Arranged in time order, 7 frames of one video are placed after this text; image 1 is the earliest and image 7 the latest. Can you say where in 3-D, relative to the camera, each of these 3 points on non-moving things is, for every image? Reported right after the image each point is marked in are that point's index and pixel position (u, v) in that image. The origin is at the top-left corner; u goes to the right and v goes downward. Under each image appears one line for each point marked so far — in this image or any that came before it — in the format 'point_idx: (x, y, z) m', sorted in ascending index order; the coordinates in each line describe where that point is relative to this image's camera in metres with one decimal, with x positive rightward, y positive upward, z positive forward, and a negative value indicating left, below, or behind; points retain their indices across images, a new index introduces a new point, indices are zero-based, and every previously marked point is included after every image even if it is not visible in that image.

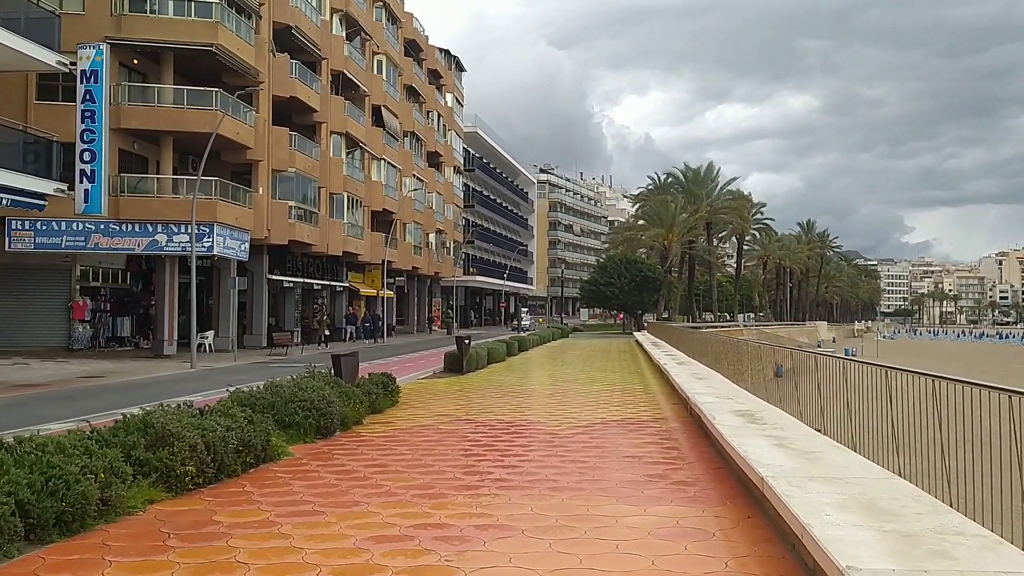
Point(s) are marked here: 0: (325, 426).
0: (-2.5, -1.8, +11.5) m
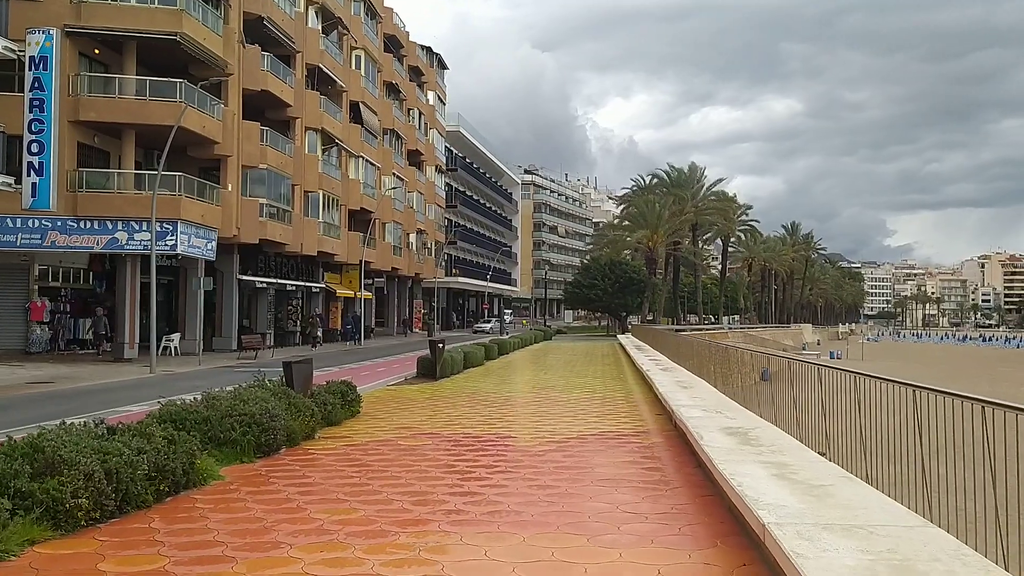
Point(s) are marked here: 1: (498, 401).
0: (-2.9, -1.9, +10.3) m
1: (-0.3, -2.4, +18.1) m
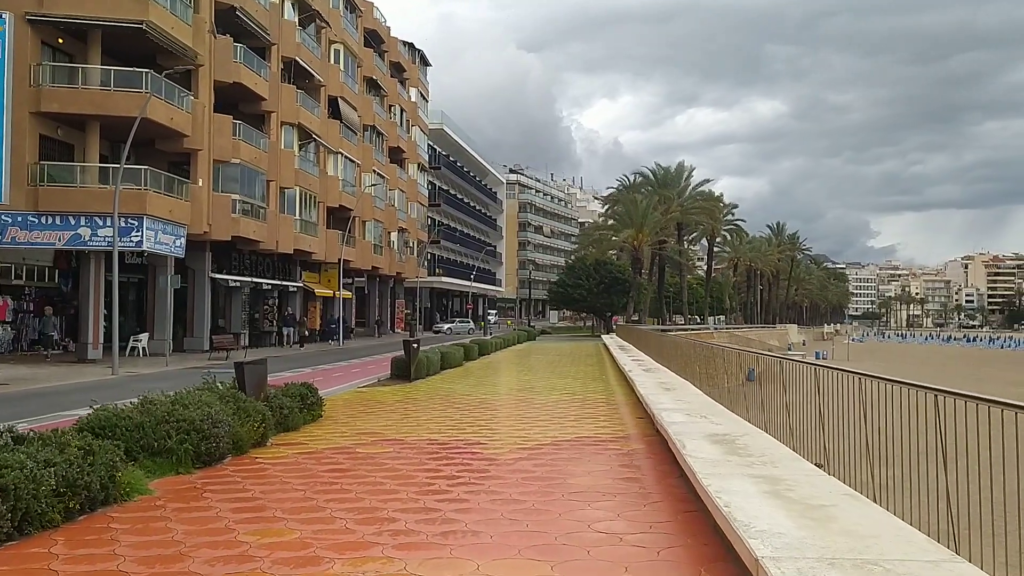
0: (-3.3, -1.8, +9.3) m
1: (-0.8, -2.3, +17.2) m
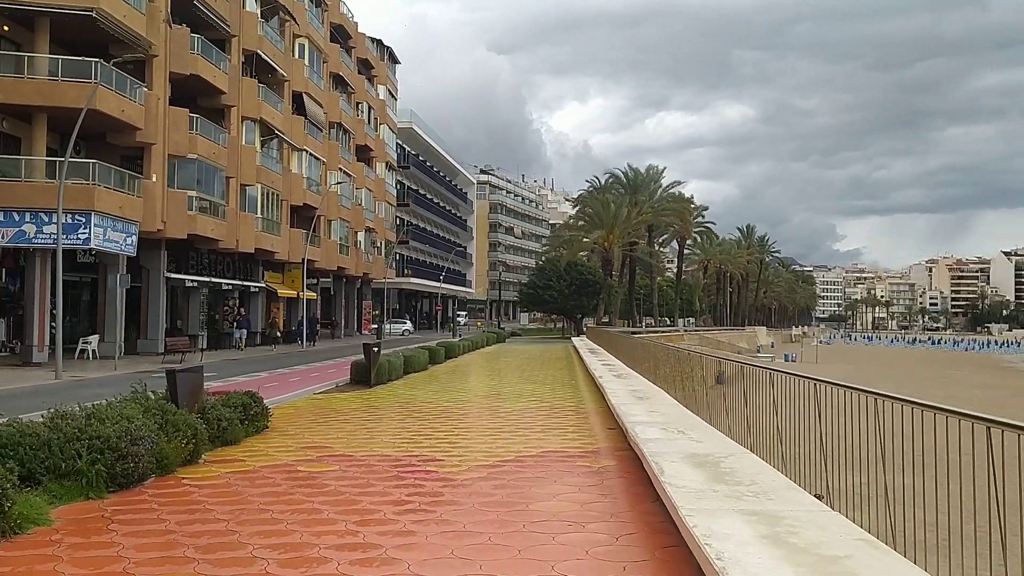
0: (-3.7, -1.8, +8.3) m
1: (-1.5, -2.3, +16.2) m
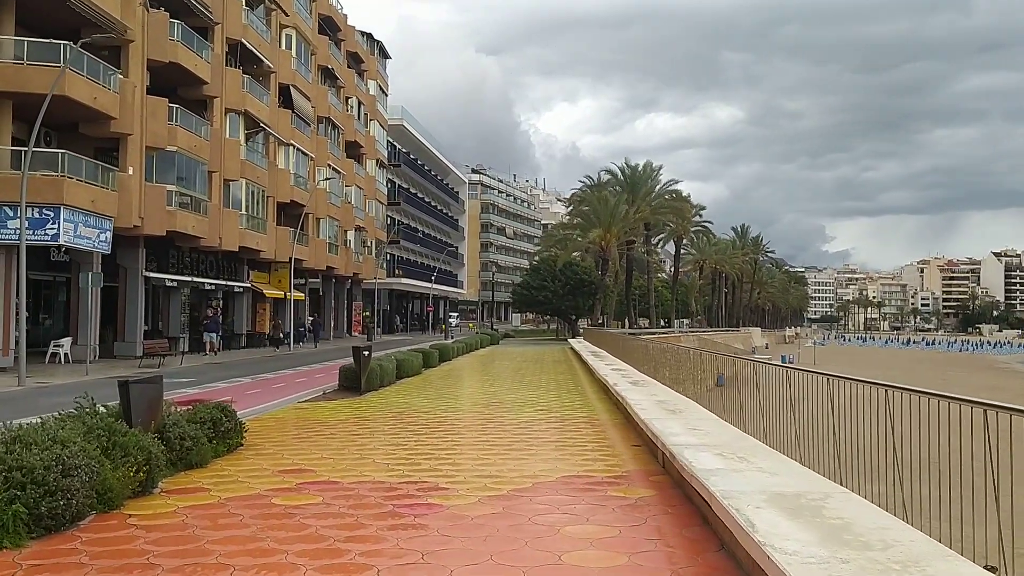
0: (-3.5, -1.7, +6.6) m
1: (-1.4, -2.3, +14.6) m
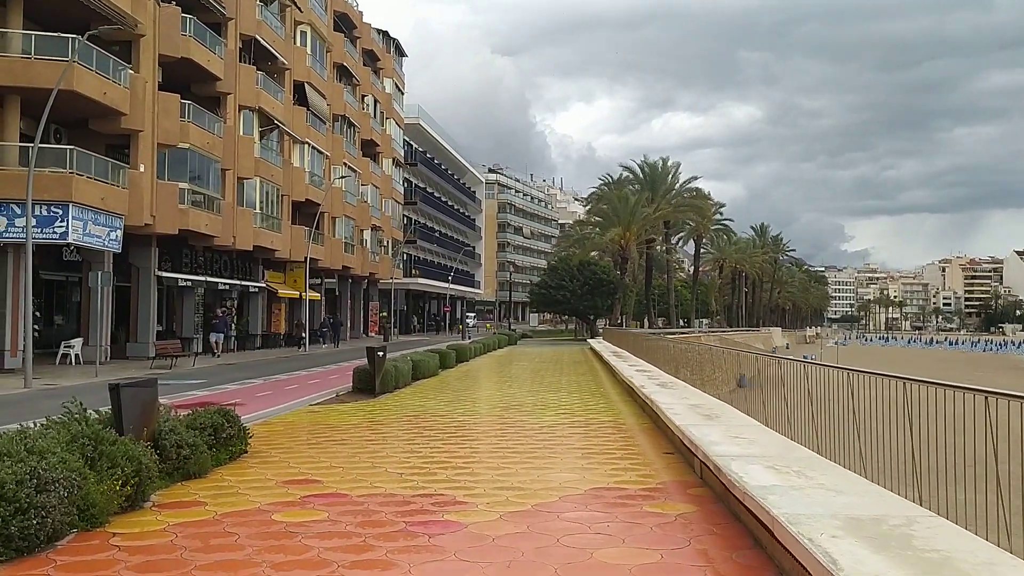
0: (-3.4, -1.7, +5.9) m
1: (-1.0, -2.2, +13.8) m
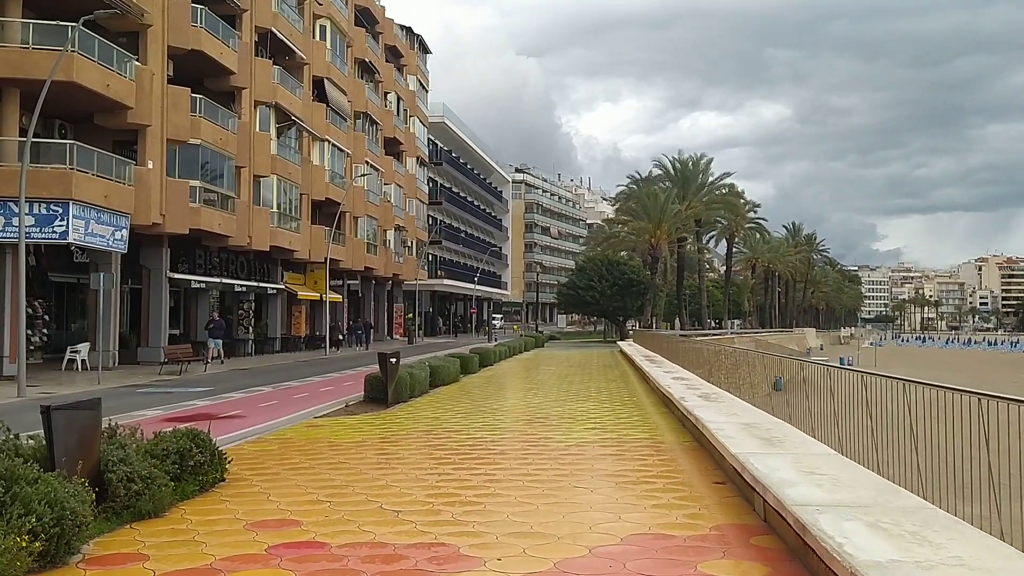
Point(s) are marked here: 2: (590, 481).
0: (-3.3, -1.7, +4.4) m
1: (-0.7, -2.2, +12.3) m
2: (+0.9, -2.1, +9.3) m
